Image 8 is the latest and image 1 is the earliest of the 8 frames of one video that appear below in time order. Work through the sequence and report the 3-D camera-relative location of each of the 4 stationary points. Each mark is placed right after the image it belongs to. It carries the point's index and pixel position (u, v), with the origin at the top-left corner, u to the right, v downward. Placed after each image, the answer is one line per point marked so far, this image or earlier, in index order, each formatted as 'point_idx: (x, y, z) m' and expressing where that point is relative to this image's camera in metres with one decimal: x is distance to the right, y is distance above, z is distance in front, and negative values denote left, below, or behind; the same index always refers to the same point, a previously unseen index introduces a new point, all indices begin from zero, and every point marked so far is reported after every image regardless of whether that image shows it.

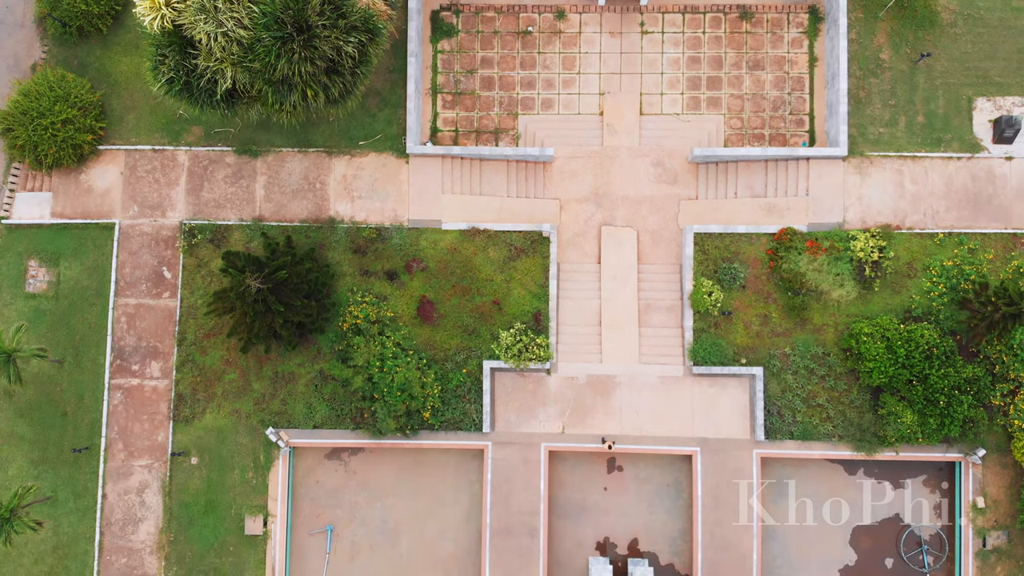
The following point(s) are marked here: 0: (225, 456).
0: (-5.6, -3.3, +17.8) m
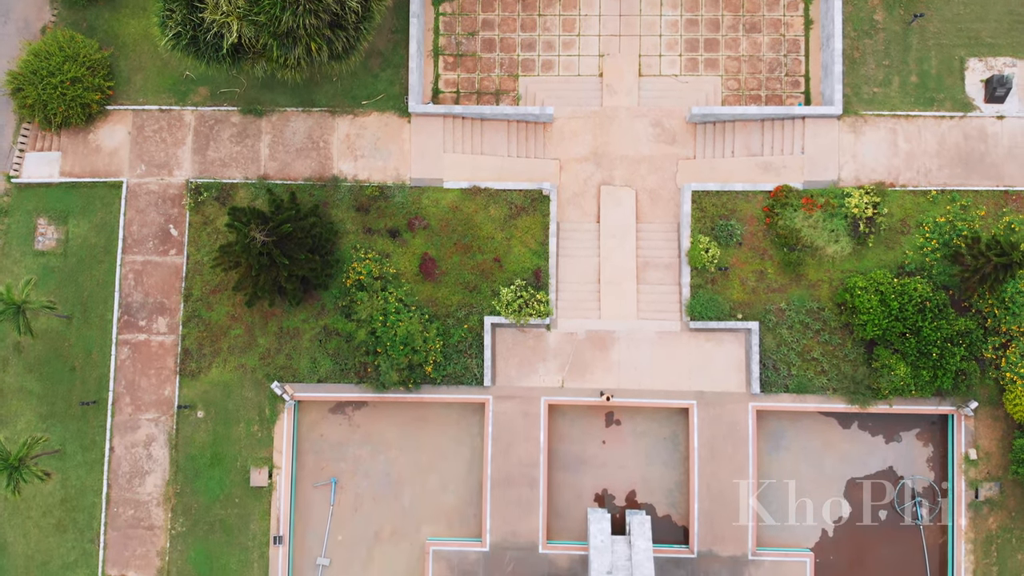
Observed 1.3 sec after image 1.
0: (-5.6, -2.4, +18.1) m
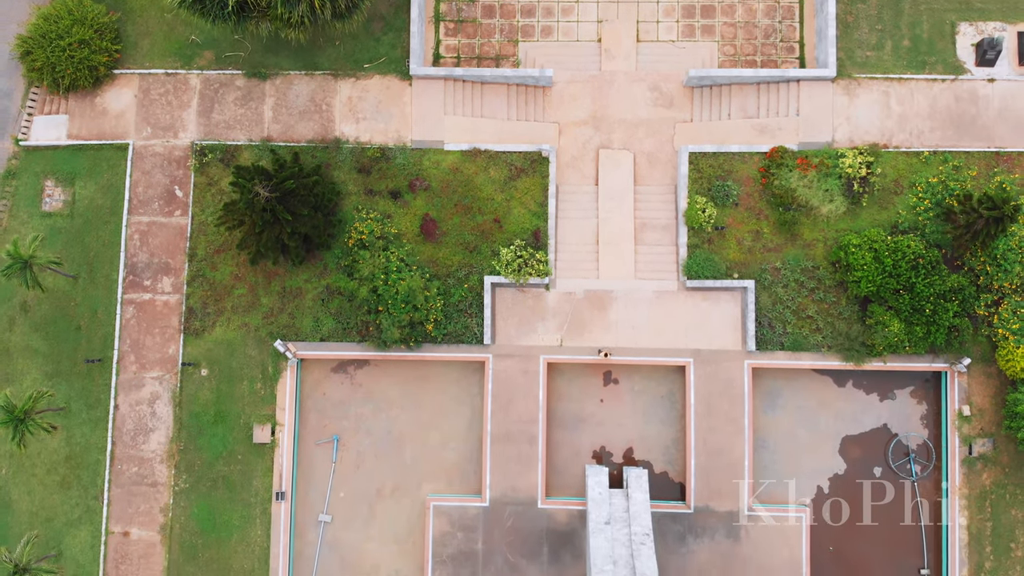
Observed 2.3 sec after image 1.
0: (-5.6, -1.6, +18.3) m
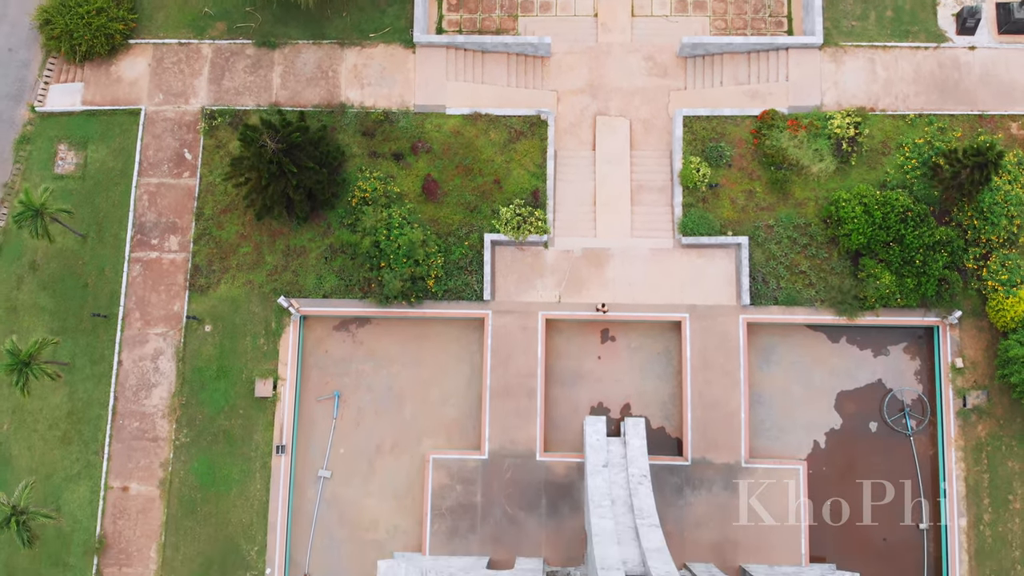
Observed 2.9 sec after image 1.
0: (-5.7, -0.7, +18.6) m
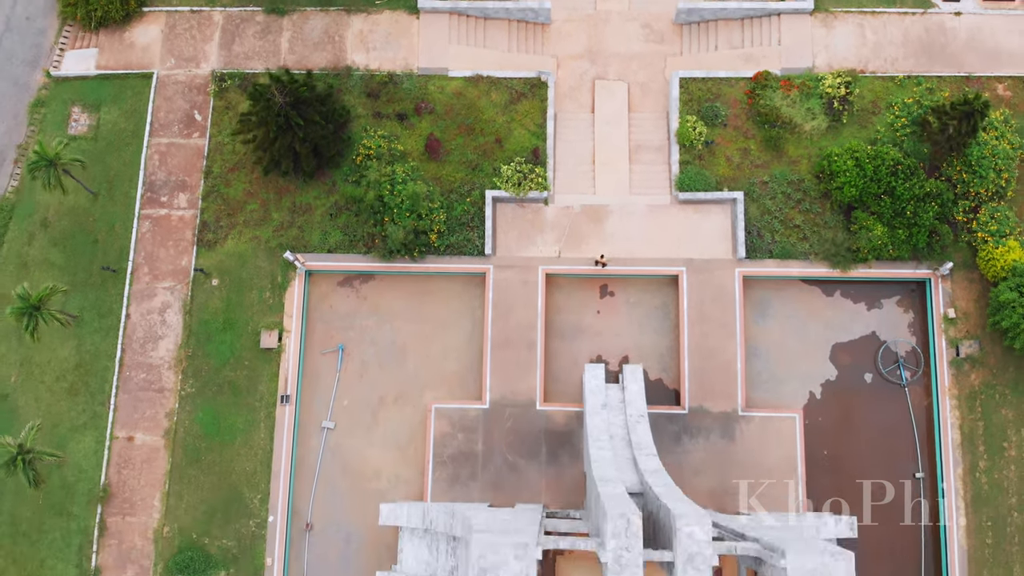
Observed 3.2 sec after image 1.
0: (-5.6, +0.2, +19.0) m
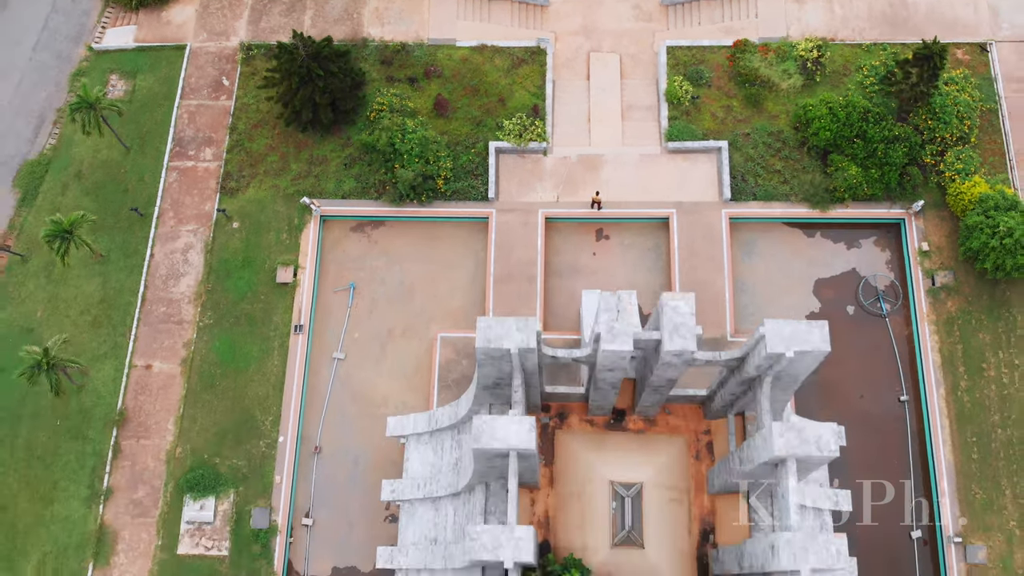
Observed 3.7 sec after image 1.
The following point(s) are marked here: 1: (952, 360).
0: (-5.6, +1.5, +20.3) m
1: (+9.1, -1.5, +18.6) m
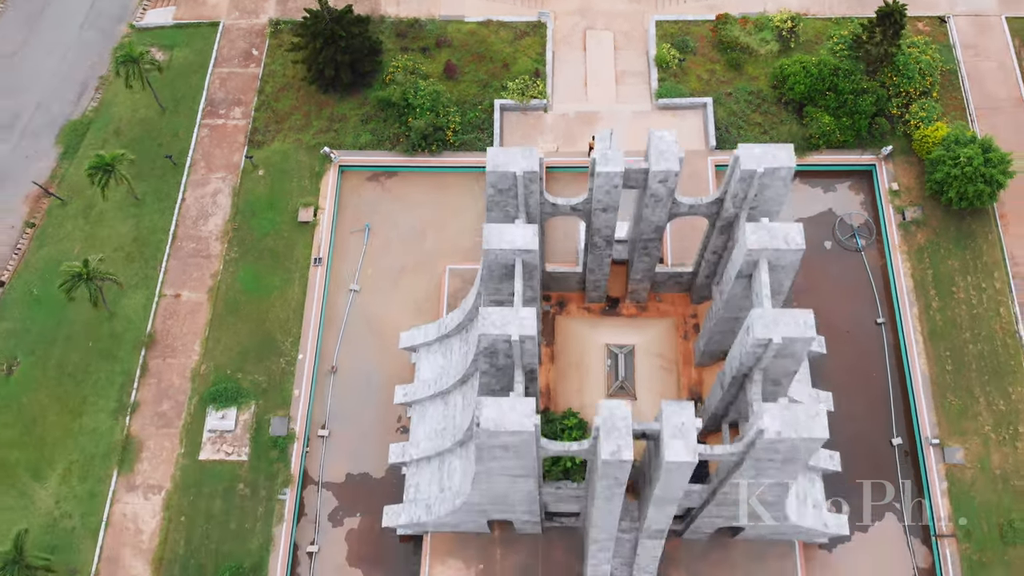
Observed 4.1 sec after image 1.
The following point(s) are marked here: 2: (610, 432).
0: (-5.5, +2.9, +22.1) m
1: (+9.2, +0.1, +20.1) m
2: (+1.2, -1.8, +11.2) m
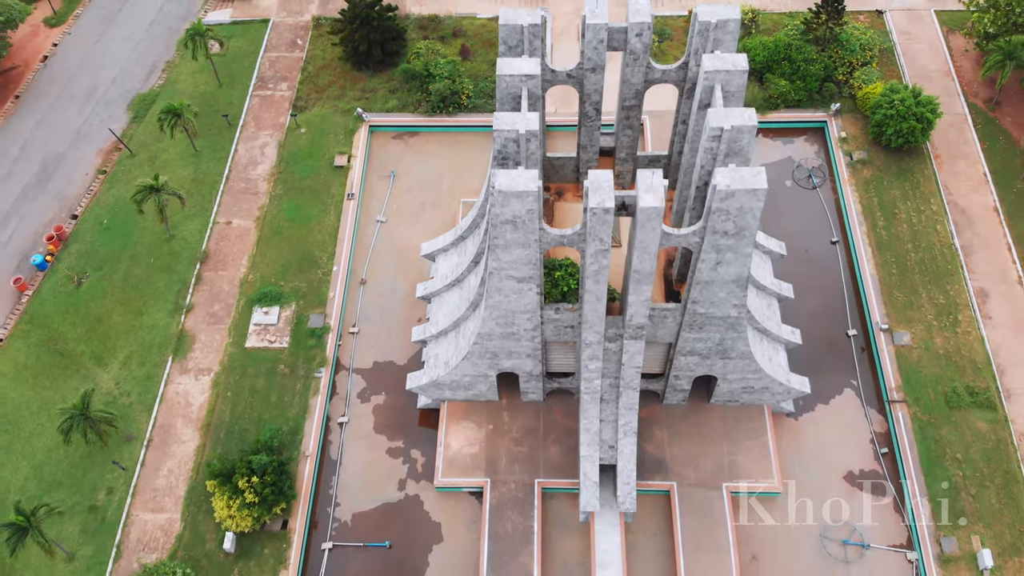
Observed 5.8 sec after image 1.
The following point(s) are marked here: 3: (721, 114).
0: (-5.4, +4.6, +25.8) m
1: (+9.3, +2.1, +23.4) m
2: (+1.3, +1.5, +14.3) m
3: (+3.4, +2.9, +14.9) m
